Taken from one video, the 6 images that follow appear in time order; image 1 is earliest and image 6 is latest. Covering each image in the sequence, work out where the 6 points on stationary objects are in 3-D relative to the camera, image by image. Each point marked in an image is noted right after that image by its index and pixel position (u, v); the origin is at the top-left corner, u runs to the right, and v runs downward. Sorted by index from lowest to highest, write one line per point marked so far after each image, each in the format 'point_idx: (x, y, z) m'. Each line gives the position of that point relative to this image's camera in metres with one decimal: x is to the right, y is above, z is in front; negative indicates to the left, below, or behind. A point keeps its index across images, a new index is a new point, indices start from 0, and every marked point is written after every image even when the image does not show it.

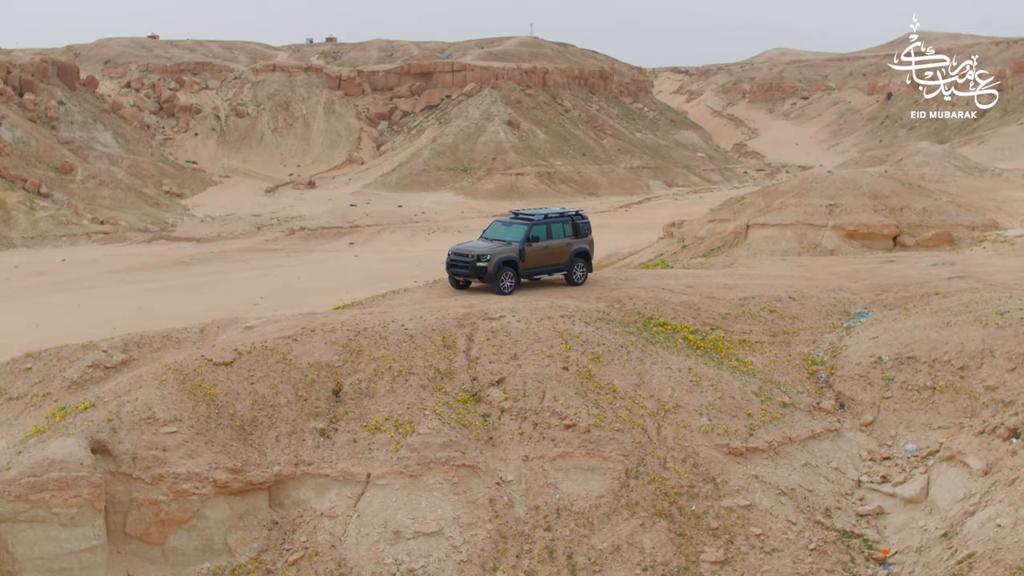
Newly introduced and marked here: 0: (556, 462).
0: (+0.5, -2.0, +9.8) m
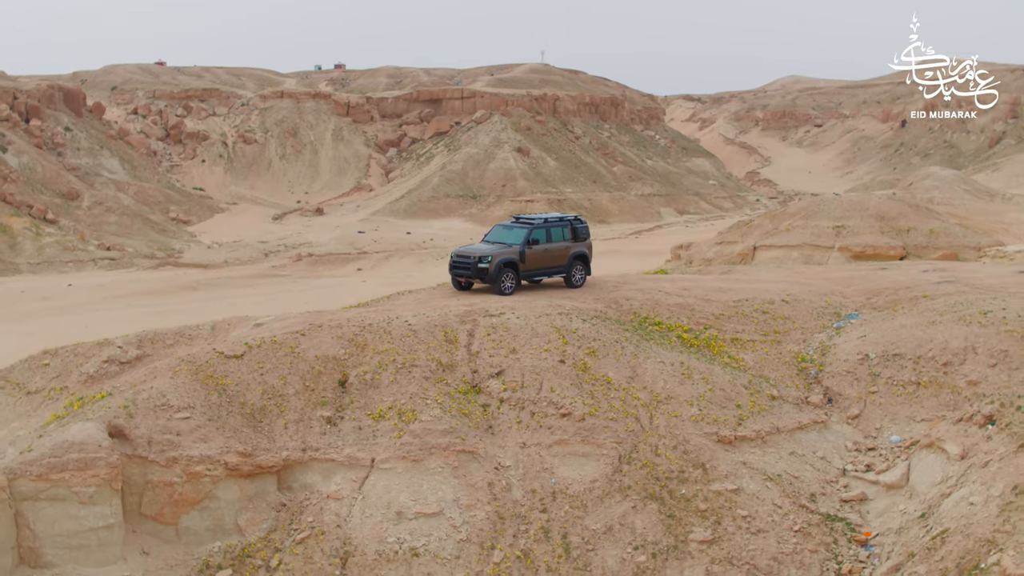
0: (+0.5, -1.9, +10.3) m
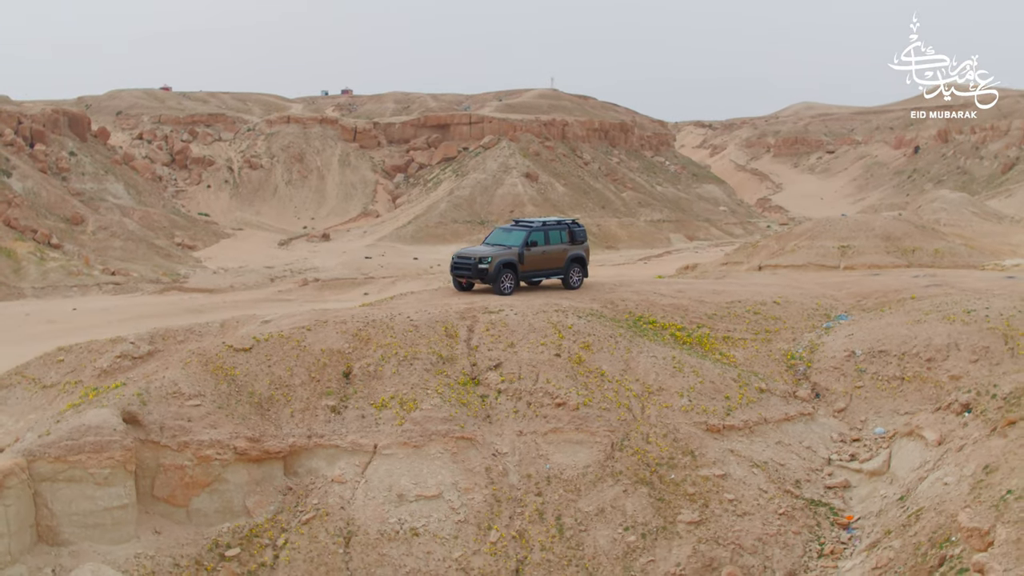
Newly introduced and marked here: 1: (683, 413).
0: (+0.4, -1.9, +10.7) m
1: (+2.2, -1.6, +11.1) m
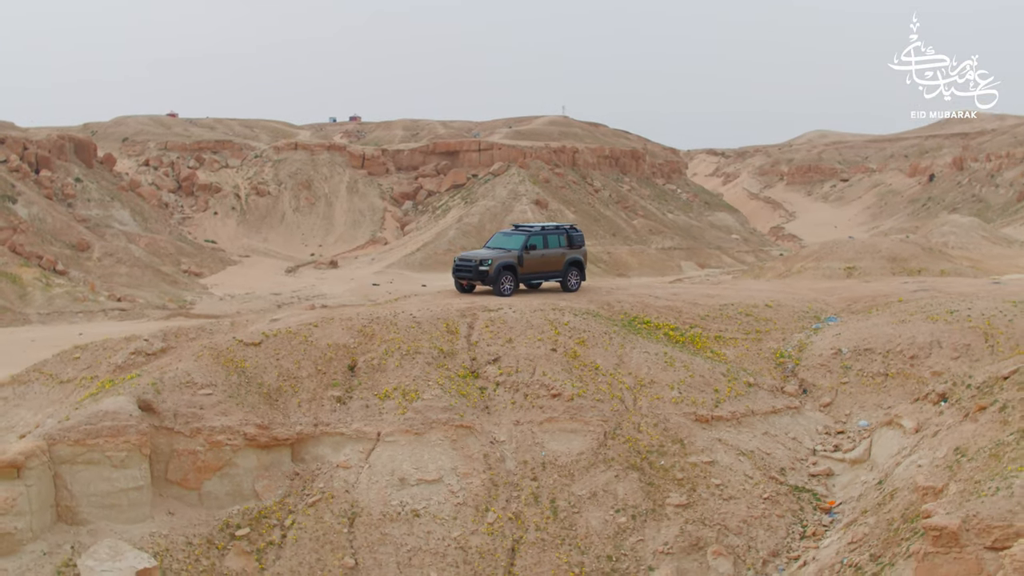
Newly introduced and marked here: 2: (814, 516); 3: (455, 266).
0: (+0.4, -1.8, +11.2) m
1: (+2.2, -1.6, +11.5) m
2: (+3.6, -2.7, +10.2) m
3: (-1.1, +0.4, +15.8) m
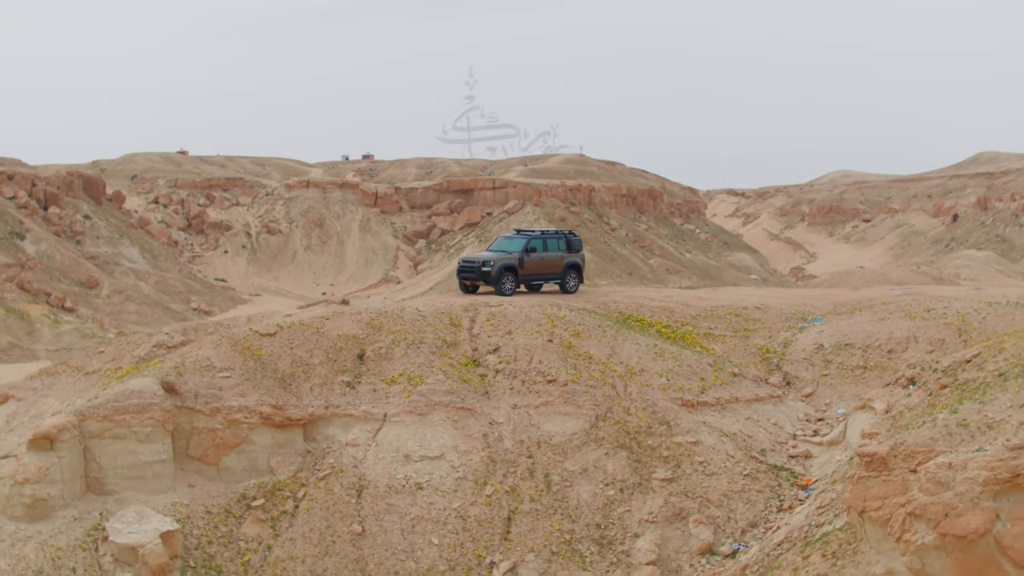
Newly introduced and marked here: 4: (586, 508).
0: (+0.4, -1.7, +12.0) m
1: (+2.2, -1.5, +12.3) m
2: (+3.6, -2.6, +10.9) m
3: (-1.0, +0.4, +16.6) m
4: (+0.9, -2.8, +10.7) m
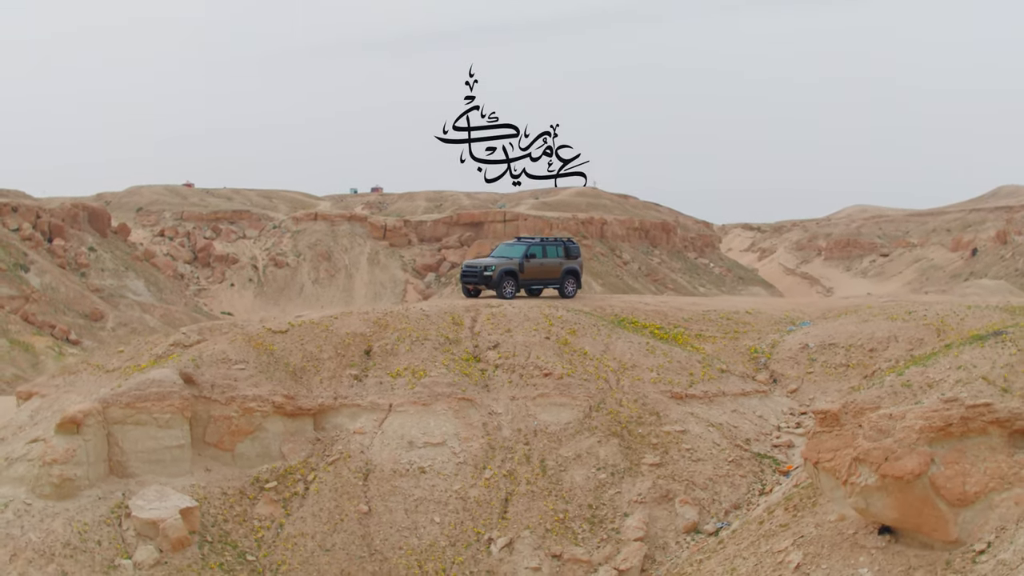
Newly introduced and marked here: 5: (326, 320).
0: (+0.4, -1.7, +12.6) m
1: (+2.1, -1.5, +13.0) m
2: (+3.5, -2.5, +11.6) m
3: (-1.0, +0.3, +17.4) m
4: (+0.9, -2.7, +11.3) m
5: (-3.1, -0.5, +14.4) m
